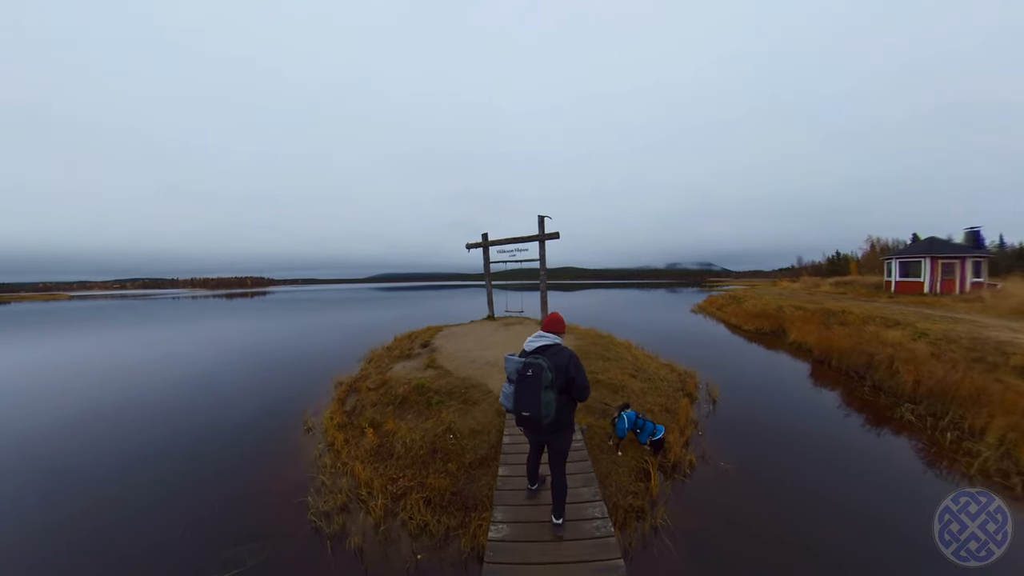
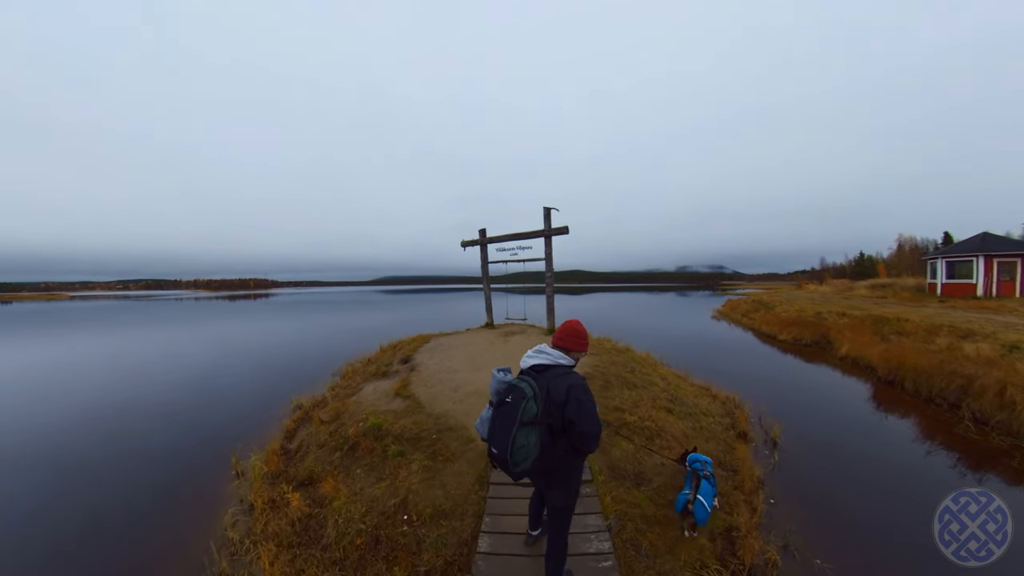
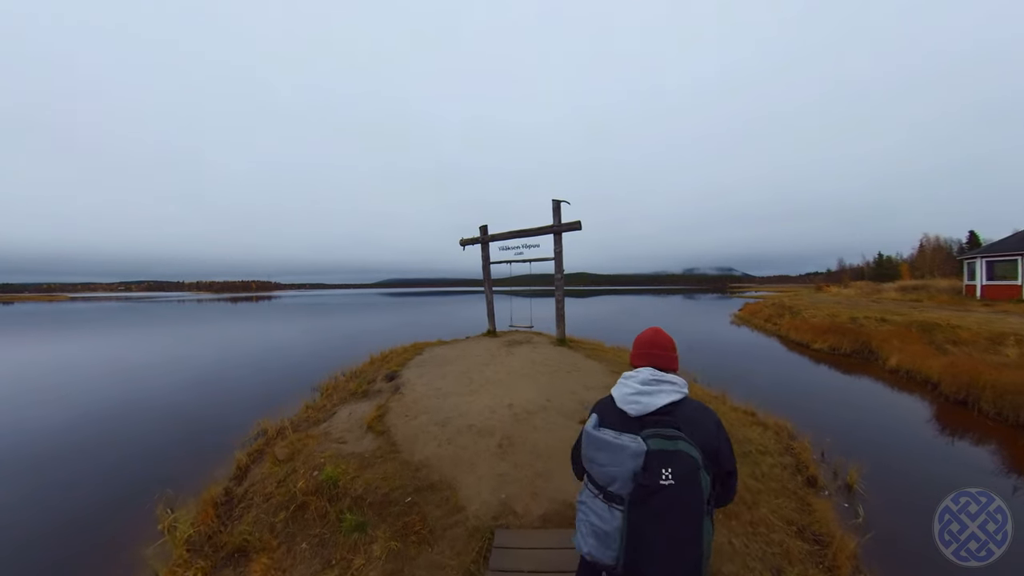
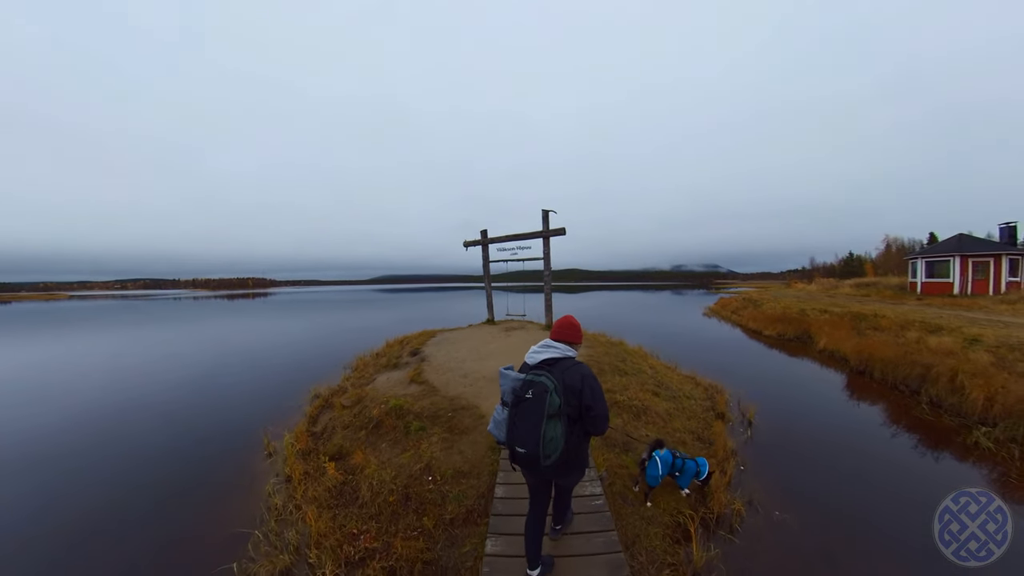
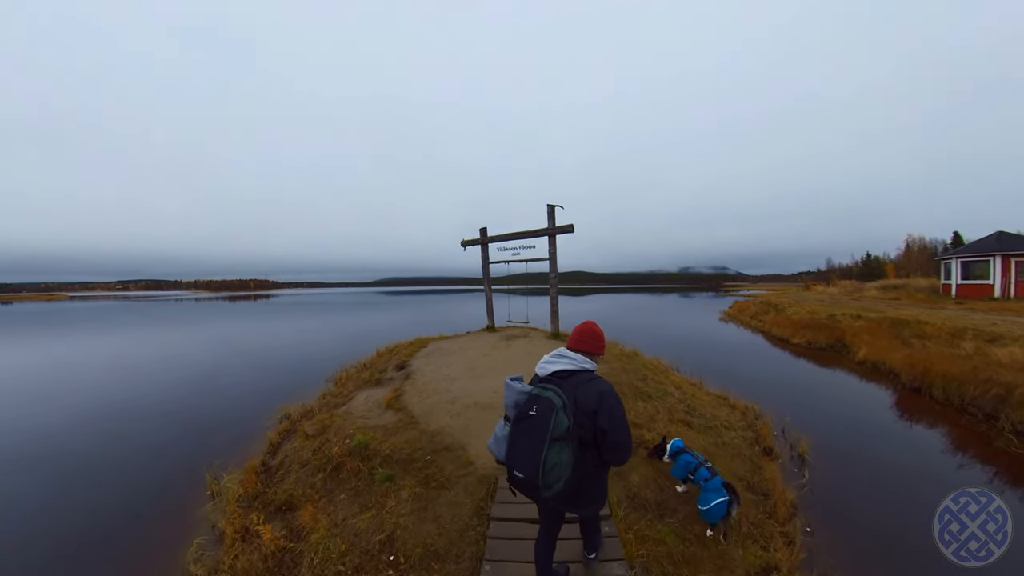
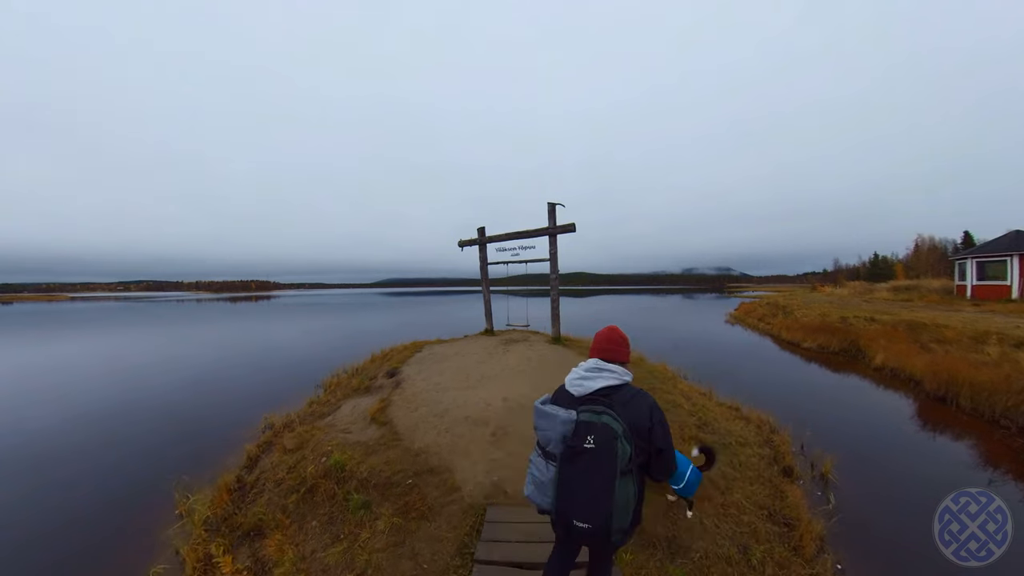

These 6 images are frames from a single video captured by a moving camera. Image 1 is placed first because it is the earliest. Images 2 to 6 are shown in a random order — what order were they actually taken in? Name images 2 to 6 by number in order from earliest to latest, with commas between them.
4, 2, 5, 6, 3
